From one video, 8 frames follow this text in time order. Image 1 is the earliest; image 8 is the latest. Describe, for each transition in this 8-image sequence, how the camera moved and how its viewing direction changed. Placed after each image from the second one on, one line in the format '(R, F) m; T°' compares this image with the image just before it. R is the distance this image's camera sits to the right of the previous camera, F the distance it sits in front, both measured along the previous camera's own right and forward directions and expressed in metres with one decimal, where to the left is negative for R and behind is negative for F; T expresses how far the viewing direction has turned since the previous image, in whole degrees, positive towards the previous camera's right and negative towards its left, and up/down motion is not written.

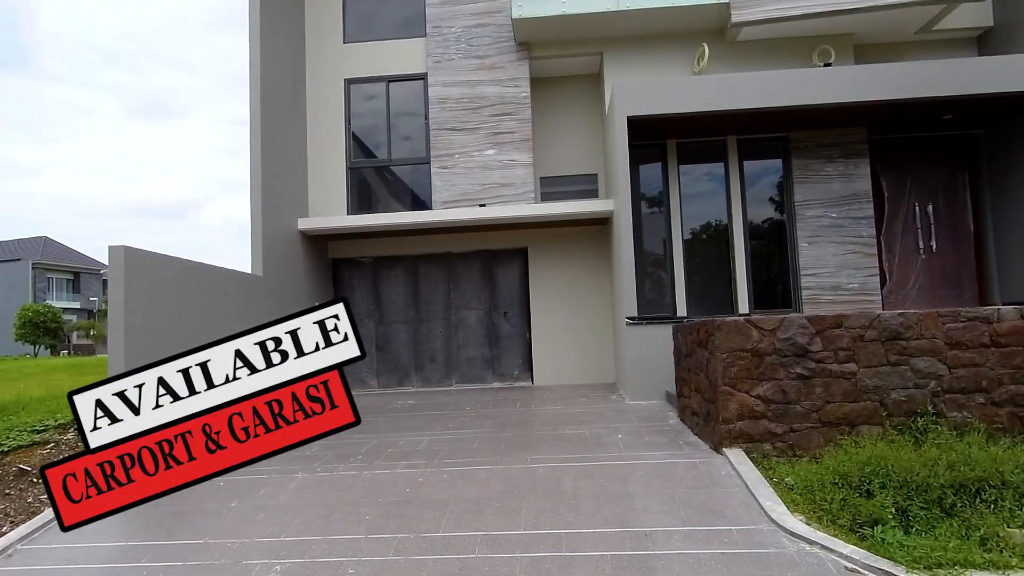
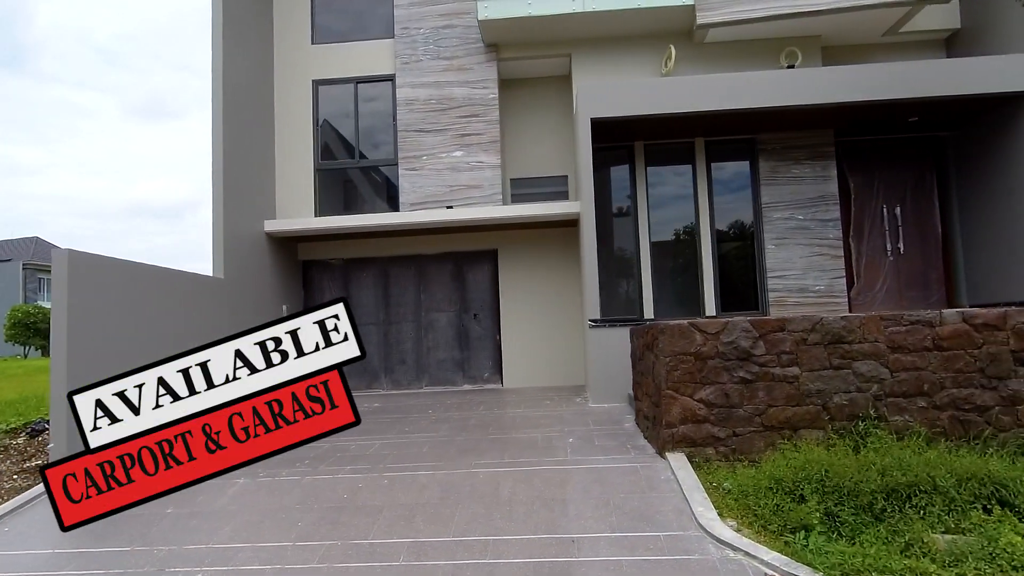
(+0.4, 0.0) m; 0°
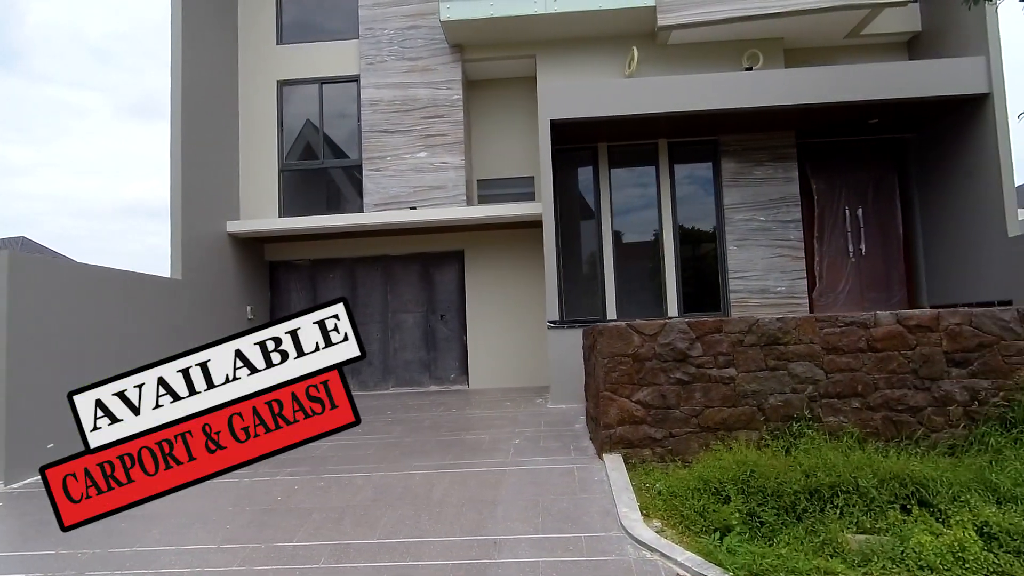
(+0.4, 0.0) m; +1°
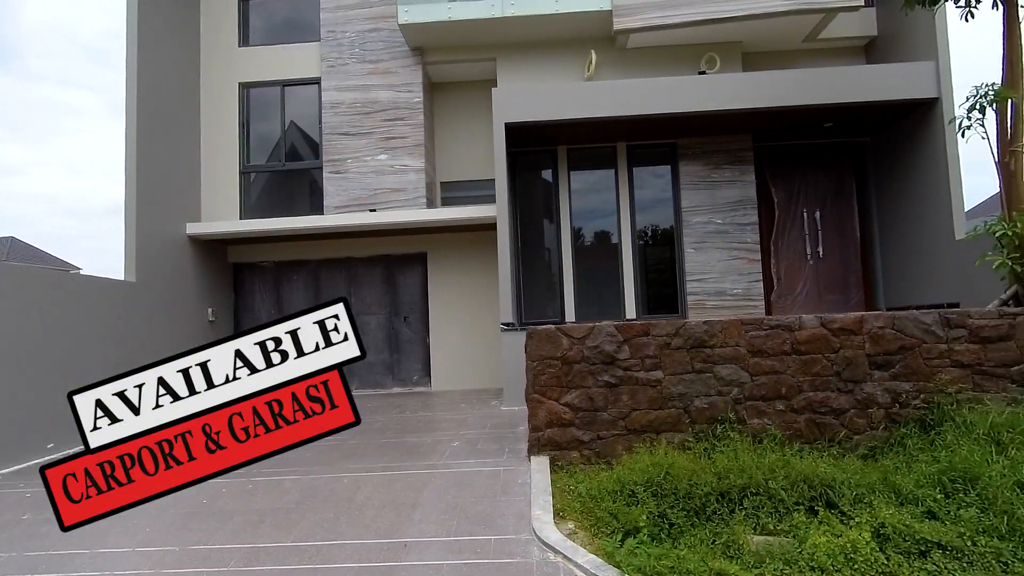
(+0.4, 0.0) m; 0°
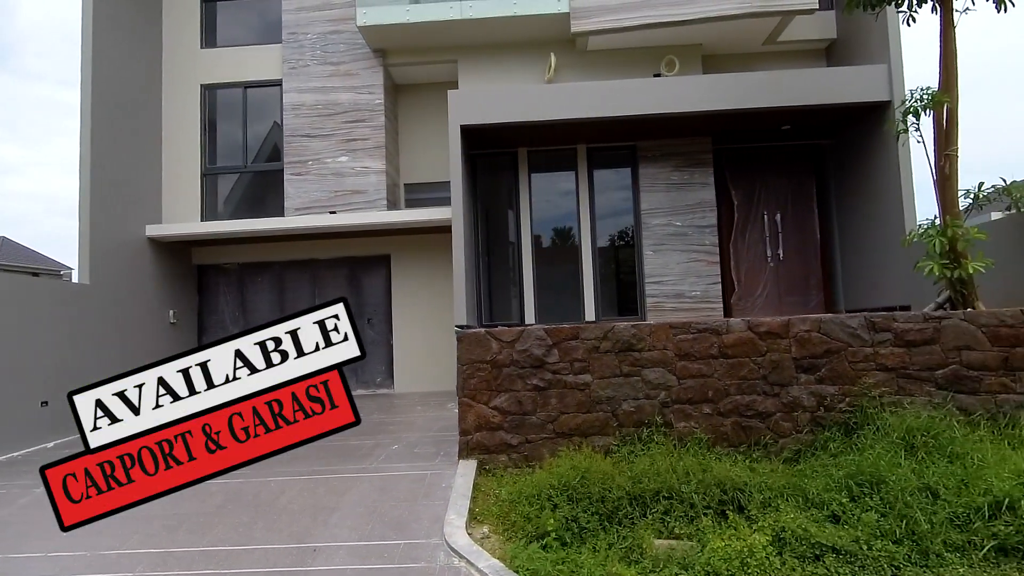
(+0.4, 0.0) m; 0°
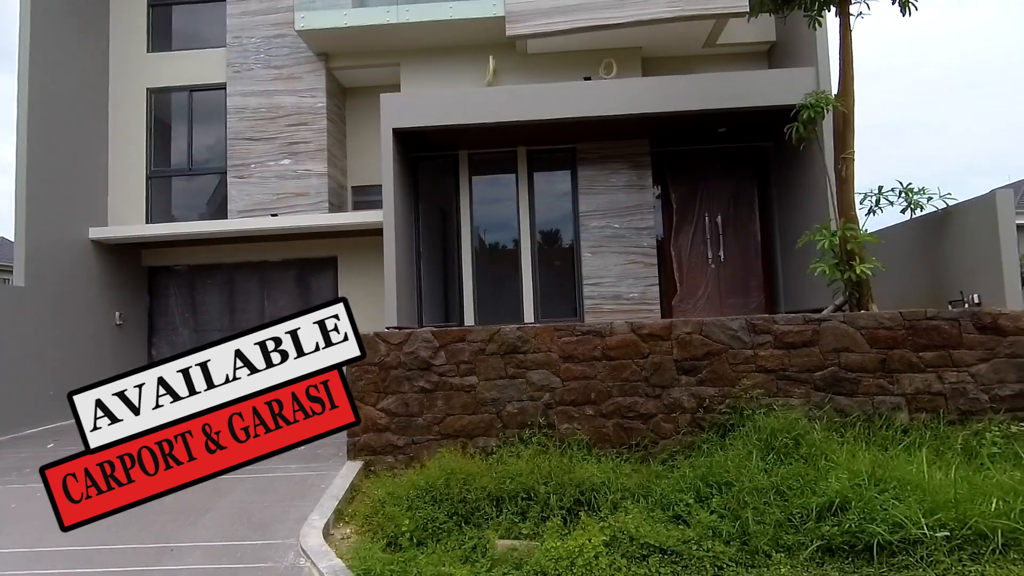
(+0.8, 0.0) m; 0°
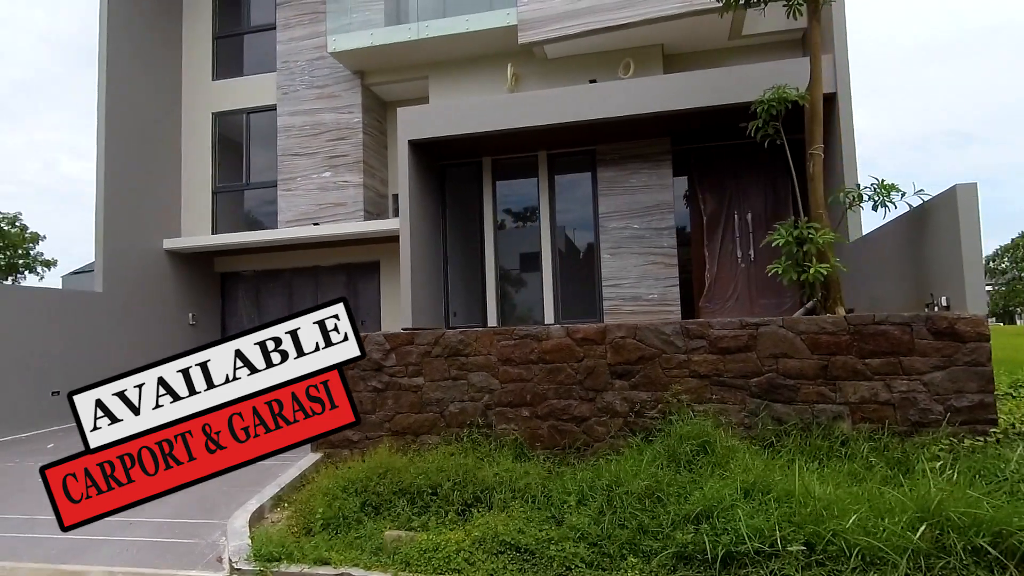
(+1.2, -0.1) m; -10°
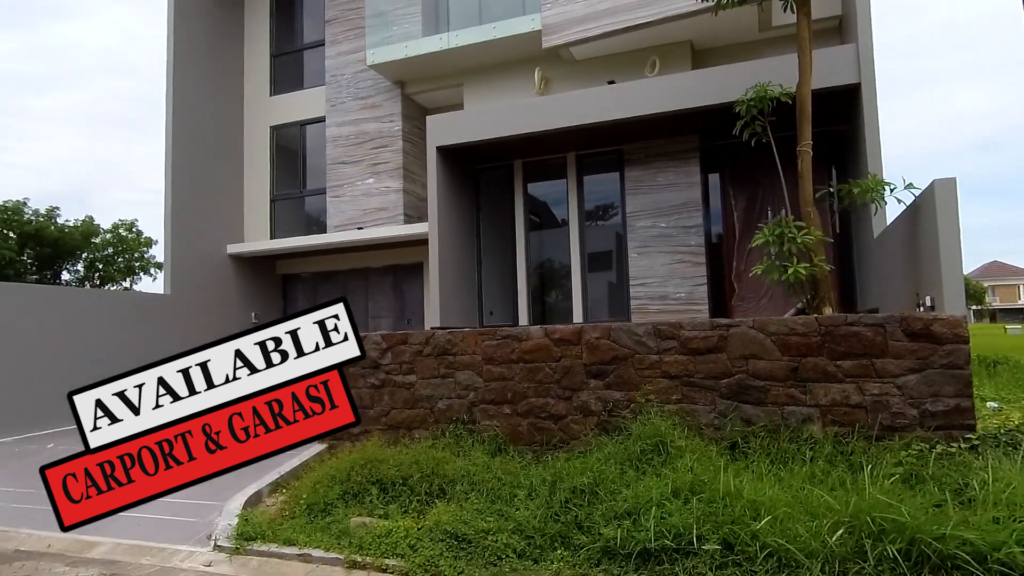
(+0.8, -0.1) m; -8°
